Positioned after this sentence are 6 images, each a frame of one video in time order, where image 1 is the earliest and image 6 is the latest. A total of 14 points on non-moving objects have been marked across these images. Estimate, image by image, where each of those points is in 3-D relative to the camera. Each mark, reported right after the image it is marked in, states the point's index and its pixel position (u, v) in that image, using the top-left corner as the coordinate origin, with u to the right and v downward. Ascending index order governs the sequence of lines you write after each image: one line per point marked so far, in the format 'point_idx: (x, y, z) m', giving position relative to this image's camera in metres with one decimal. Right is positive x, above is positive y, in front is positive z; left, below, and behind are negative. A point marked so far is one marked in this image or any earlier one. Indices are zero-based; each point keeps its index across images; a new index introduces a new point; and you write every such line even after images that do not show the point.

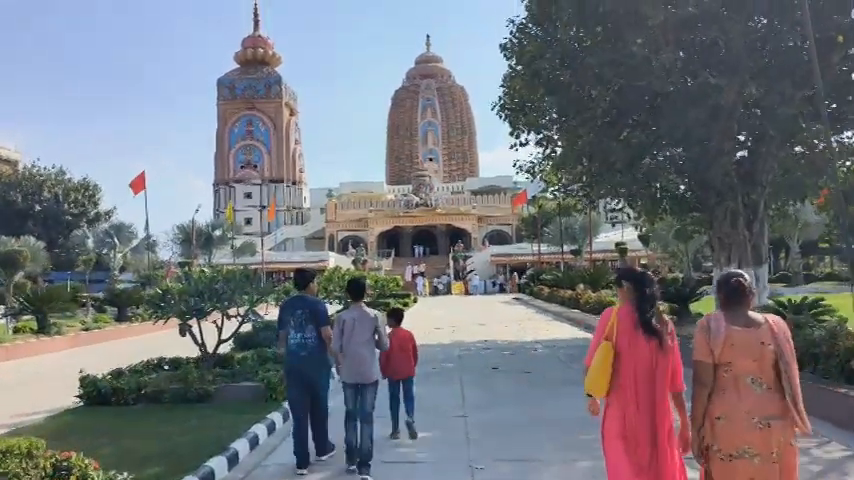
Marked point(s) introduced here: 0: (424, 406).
0: (0.0, -1.8, +7.9) m
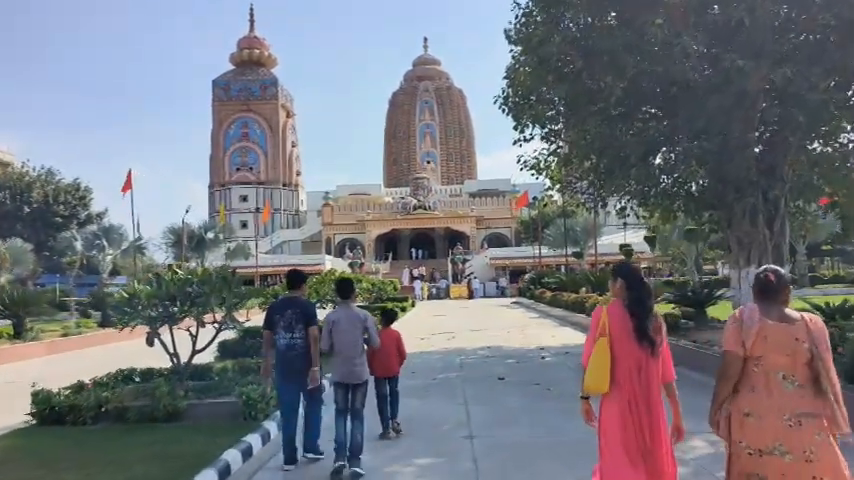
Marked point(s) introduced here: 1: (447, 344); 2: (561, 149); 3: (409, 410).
0: (0.0, -1.7, +7.0) m
1: (+0.4, -2.1, +15.1) m
2: (+2.7, +1.9, +15.2) m
3: (-0.2, -1.8, +7.7) m
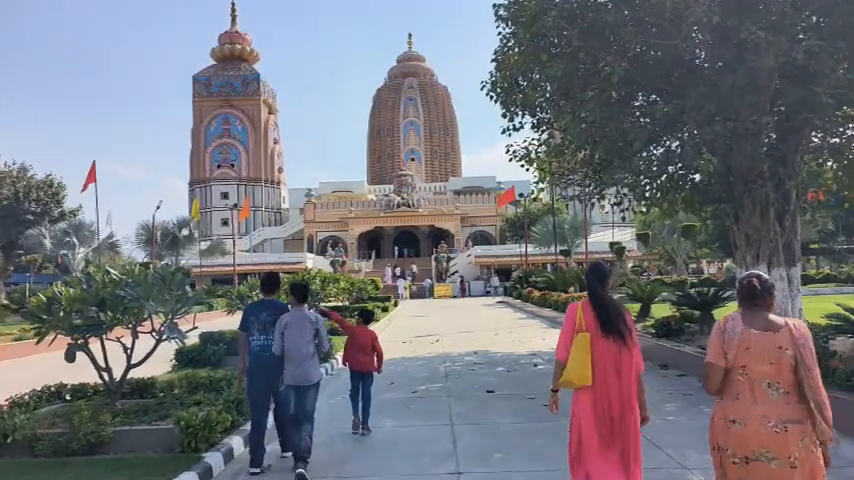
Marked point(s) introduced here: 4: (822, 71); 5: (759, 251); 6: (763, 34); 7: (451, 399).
0: (-0.2, -1.7, +5.9) m
1: (+0.1, -2.0, +13.9) m
2: (+2.4, +1.9, +14.1) m
3: (-0.4, -1.7, +6.6) m
4: (+4.9, +2.1, +9.4) m
5: (+5.2, -0.2, +11.7) m
6: (+4.0, +2.5, +9.0) m
7: (+0.3, -1.7, +8.2) m
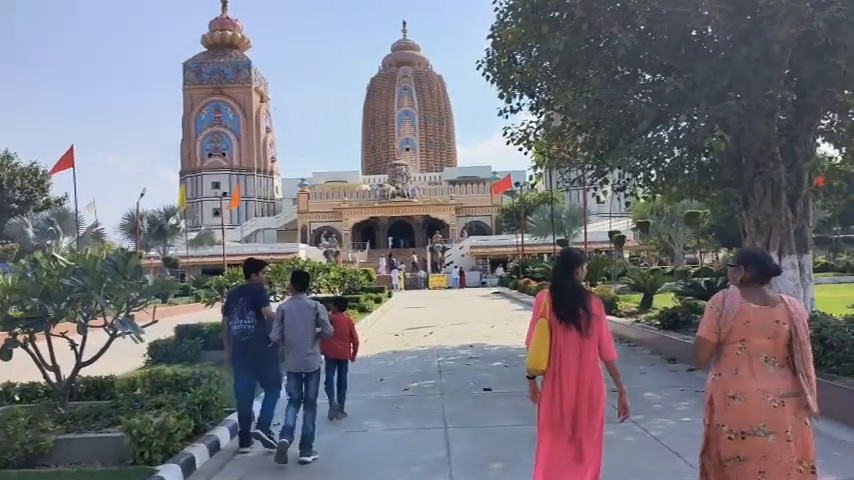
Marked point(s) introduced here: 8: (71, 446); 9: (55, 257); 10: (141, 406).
0: (-0.3, -1.5, +5.2) m
1: (0.0, -1.8, +13.3) m
2: (+2.3, +2.2, +13.4) m
3: (-0.4, -1.6, +5.9) m
4: (+4.8, +2.3, +8.7) m
5: (+5.1, 0.0, +11.0) m
6: (+3.9, +2.6, +8.3) m
7: (+0.2, -1.6, +7.5) m
8: (-2.3, -1.3, +4.7) m
9: (-2.8, -0.1, +5.6) m
10: (-2.2, -1.2, +5.7) m
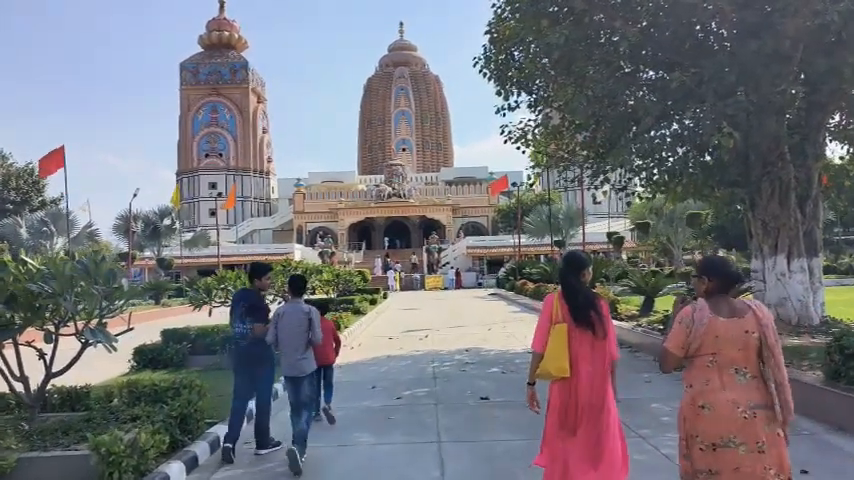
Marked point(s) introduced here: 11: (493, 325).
0: (-0.3, -1.6, +4.8) m
1: (-0.1, -1.8, +12.9) m
2: (+2.2, +2.1, +13.1) m
3: (-0.5, -1.6, +5.5) m
4: (+4.8, +2.2, +8.3) m
5: (+5.0, 0.0, +10.7) m
6: (+3.9, +2.6, +8.0) m
7: (+0.1, -1.6, +7.1) m
8: (-2.3, -1.3, +4.4) m
9: (-2.8, -0.1, +5.3) m
10: (-2.2, -1.3, +5.3) m
11: (+1.5, -1.9, +16.4) m
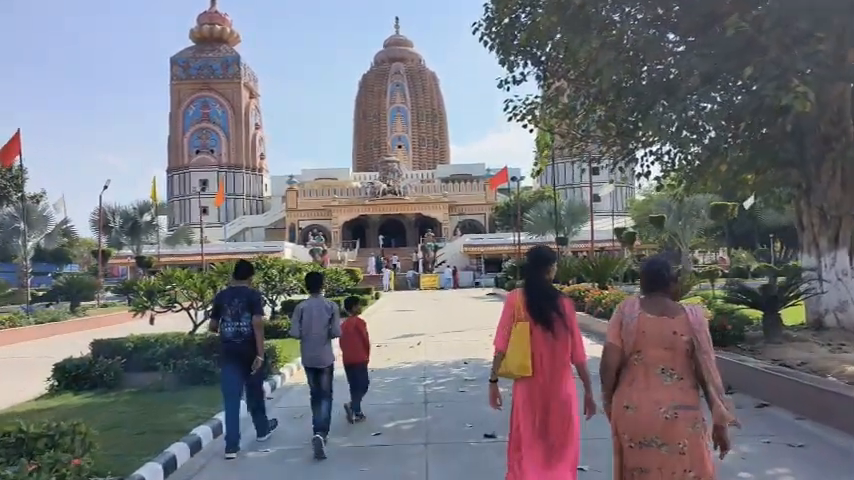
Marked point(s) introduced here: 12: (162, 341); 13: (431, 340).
0: (-0.4, -1.5, +3.0) m
1: (-0.2, -1.7, +11.1) m
2: (+2.1, +2.2, +11.3) m
3: (-0.6, -1.5, +3.7) m
4: (+4.7, +2.3, +6.5) m
5: (+4.9, +0.1, +8.9) m
6: (+3.8, +2.7, +6.2) m
7: (0.0, -1.5, +5.3) m
8: (-2.4, -1.2, +2.6) m
9: (-2.9, 0.0, +3.5) m
10: (-2.3, -1.2, +3.5) m
11: (+1.3, -1.8, +14.6) m
12: (-2.9, -1.1, +8.1) m
13: (0.0, -1.8, +13.2) m
